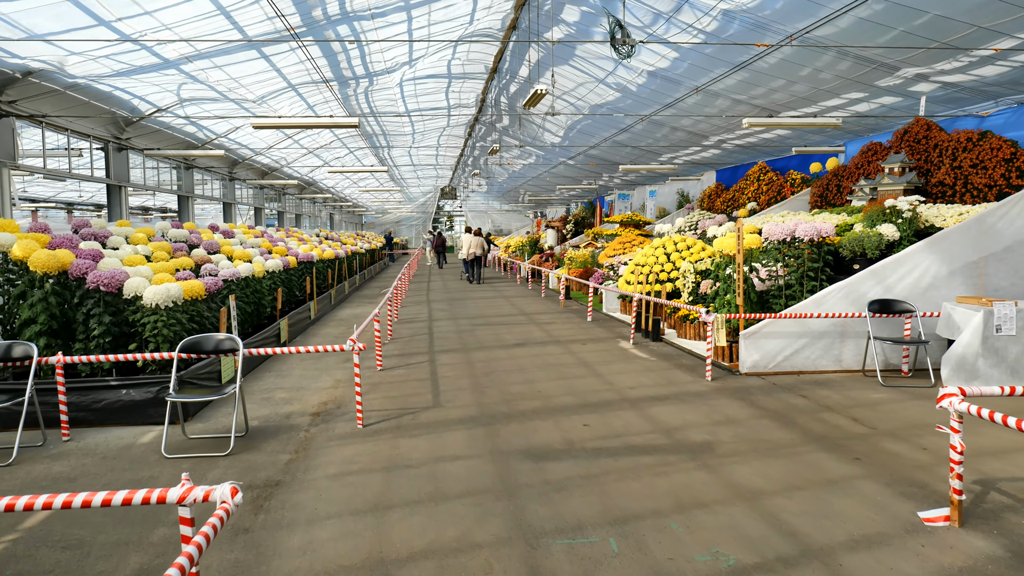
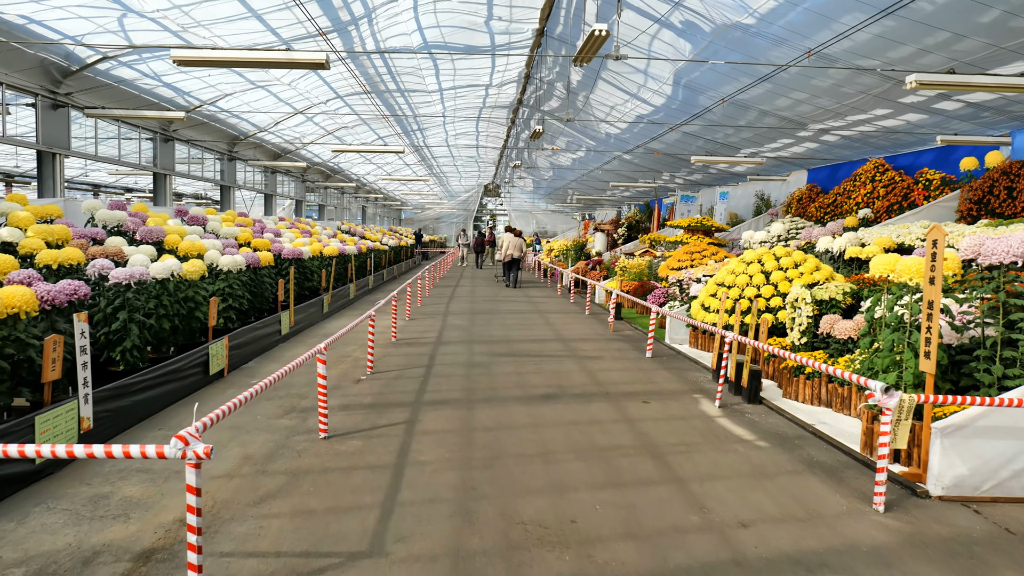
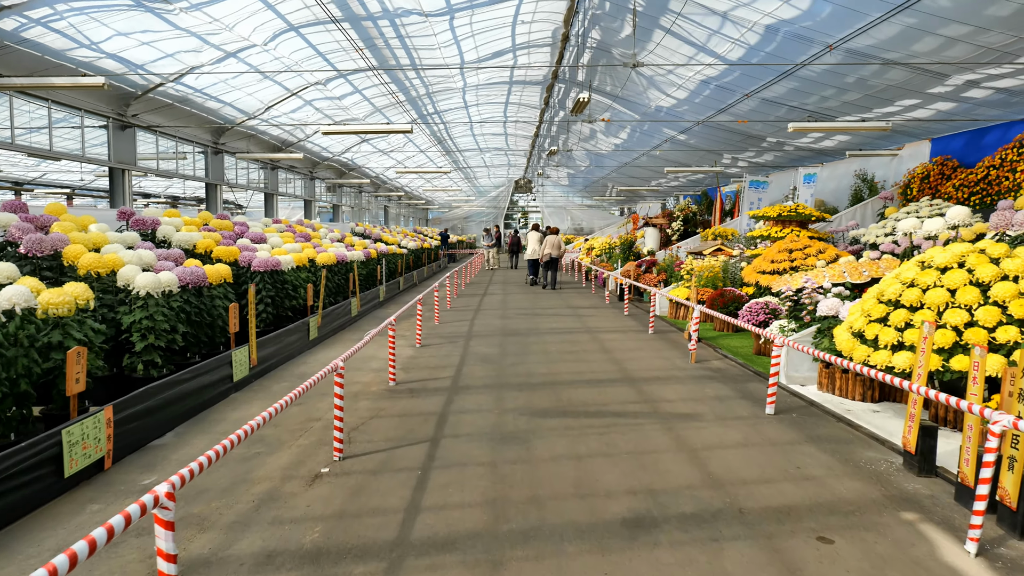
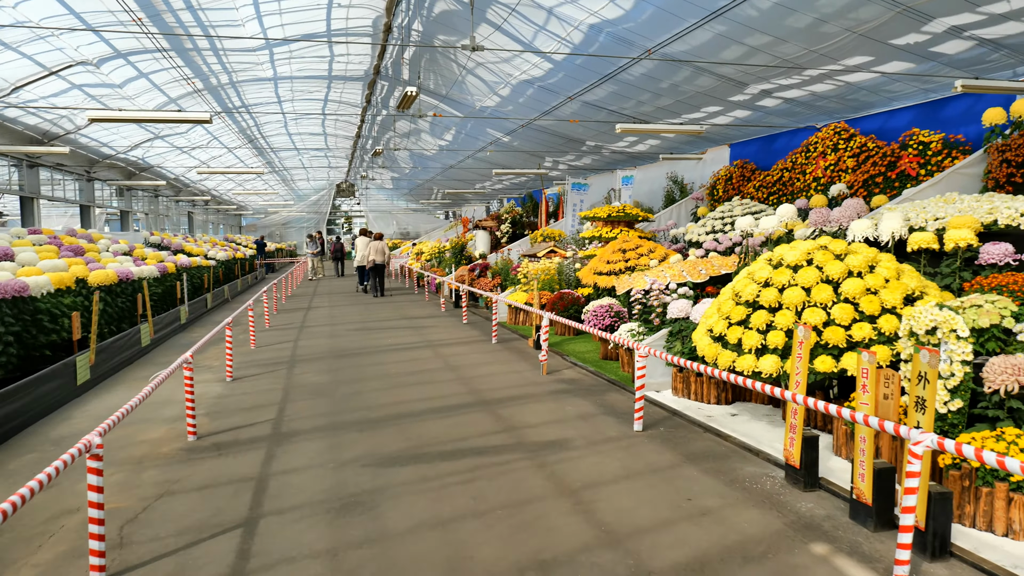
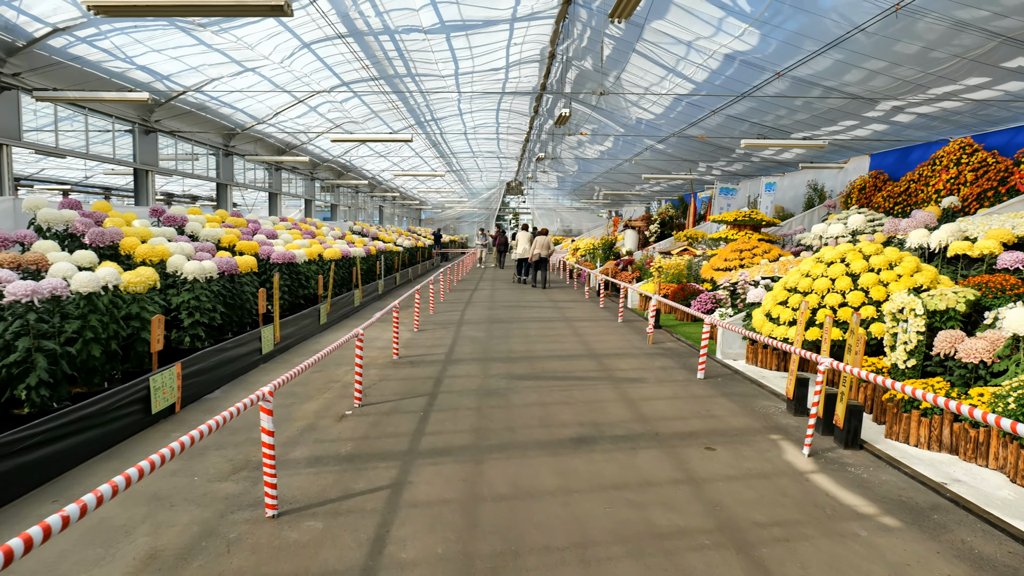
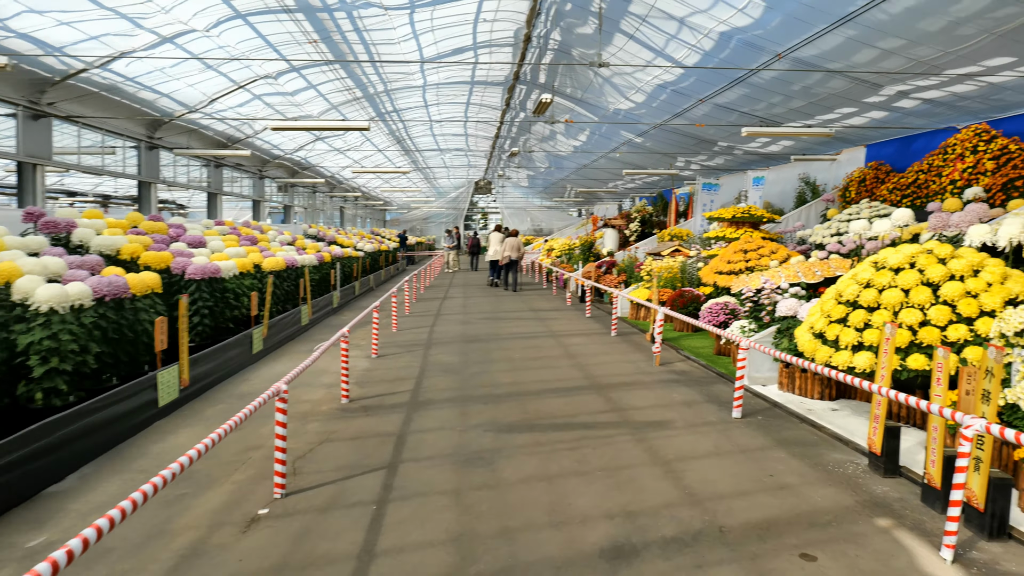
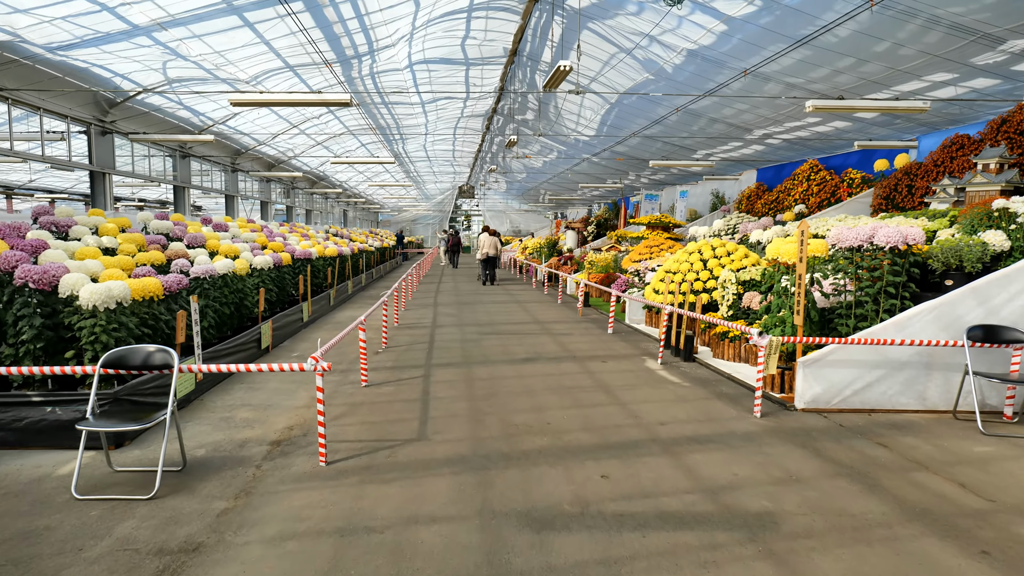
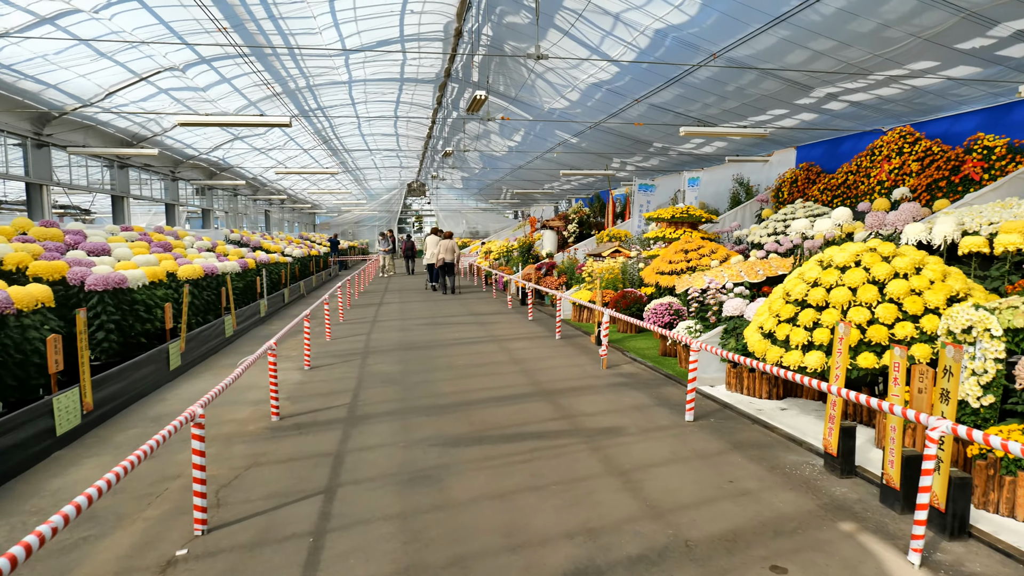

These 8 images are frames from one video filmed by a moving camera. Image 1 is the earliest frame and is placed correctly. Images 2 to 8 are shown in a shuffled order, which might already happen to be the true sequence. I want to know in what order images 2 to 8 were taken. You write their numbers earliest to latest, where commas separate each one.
7, 2, 5, 3, 6, 8, 4
